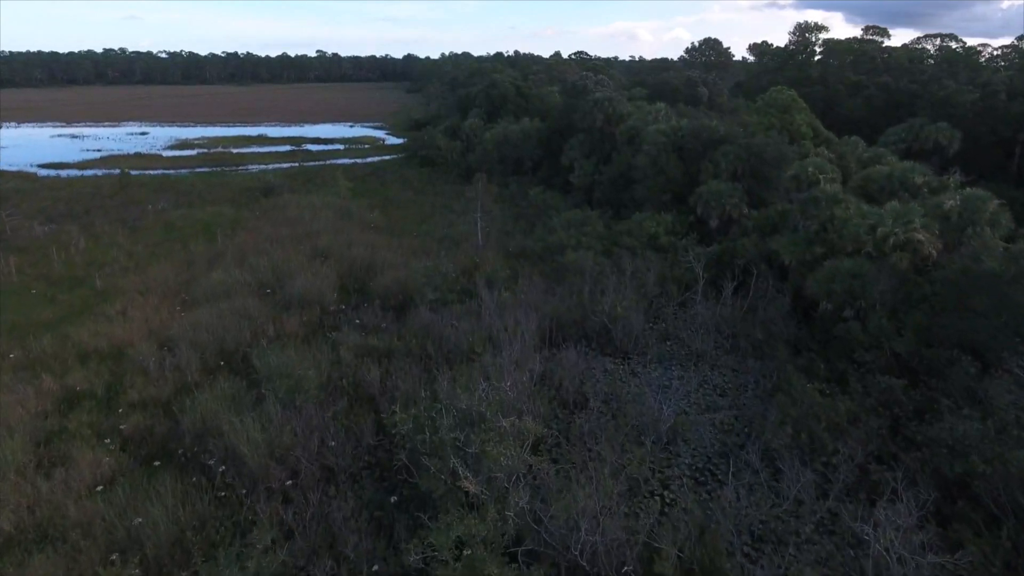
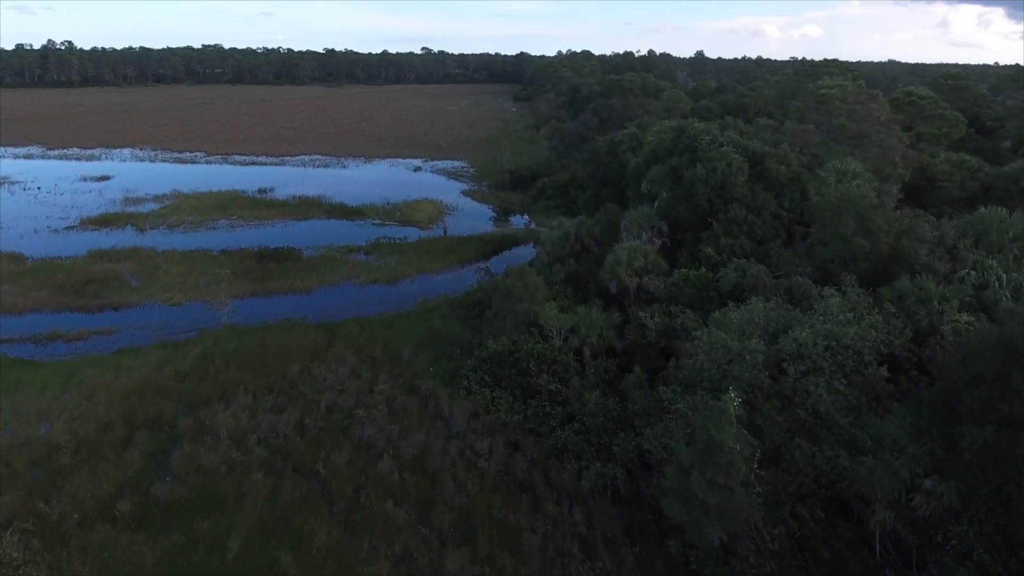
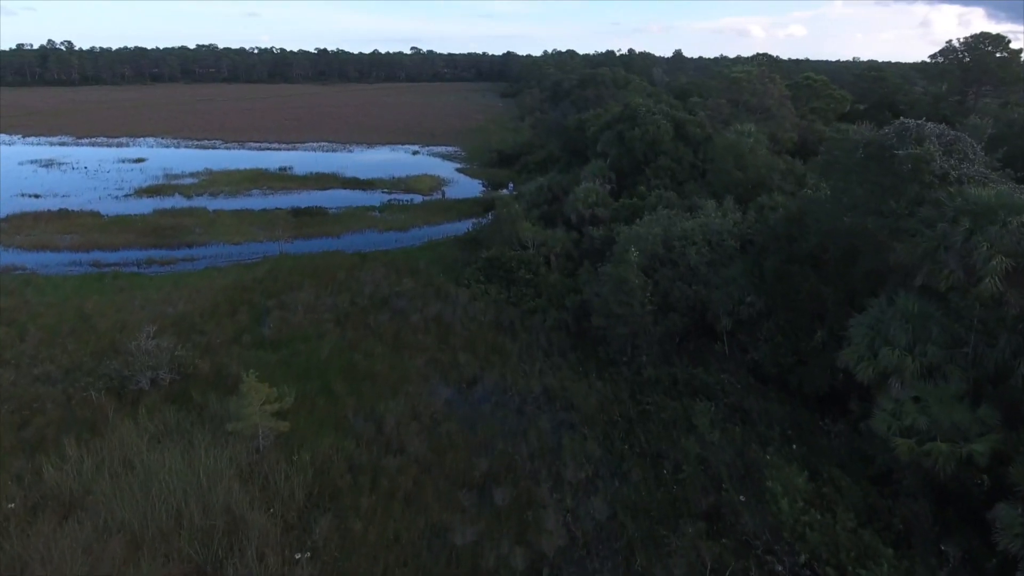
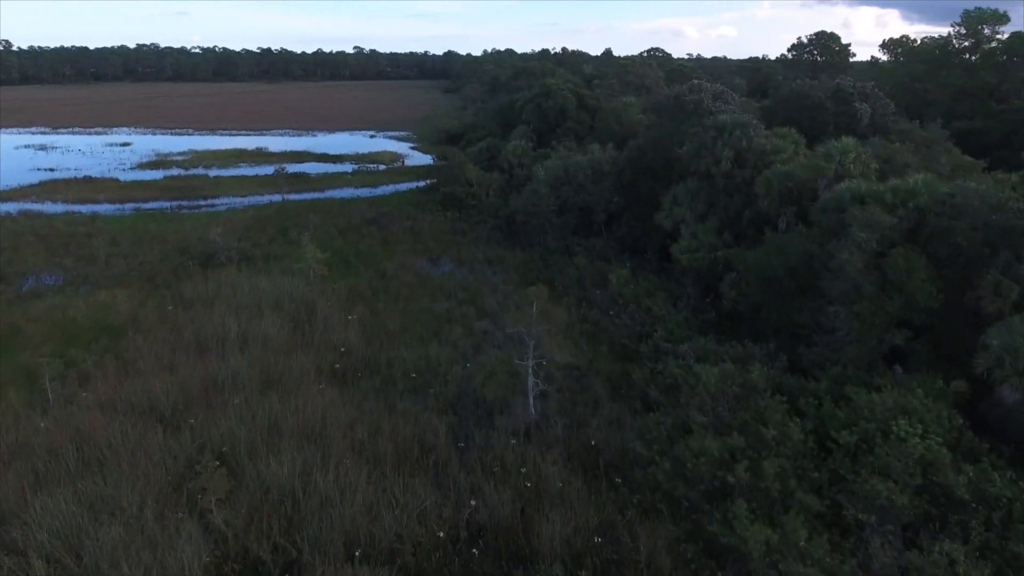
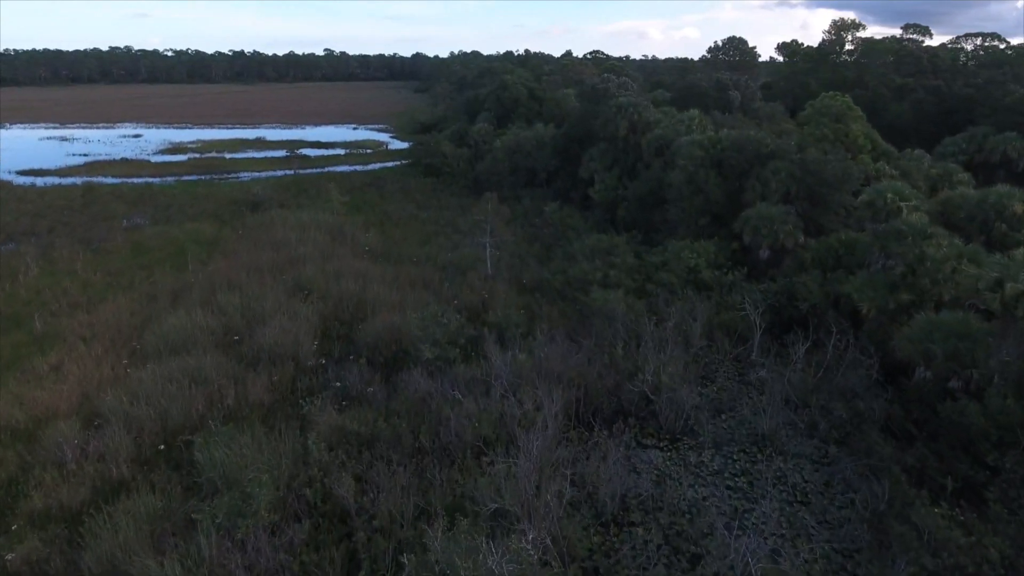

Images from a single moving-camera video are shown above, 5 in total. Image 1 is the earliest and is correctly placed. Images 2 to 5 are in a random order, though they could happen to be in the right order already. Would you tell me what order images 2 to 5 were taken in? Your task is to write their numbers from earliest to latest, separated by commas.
5, 4, 3, 2
